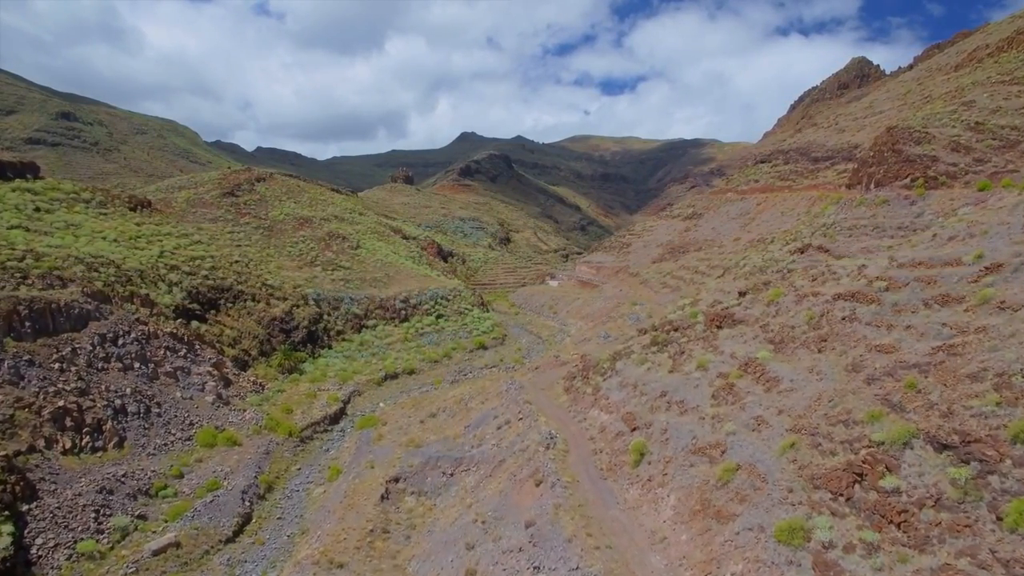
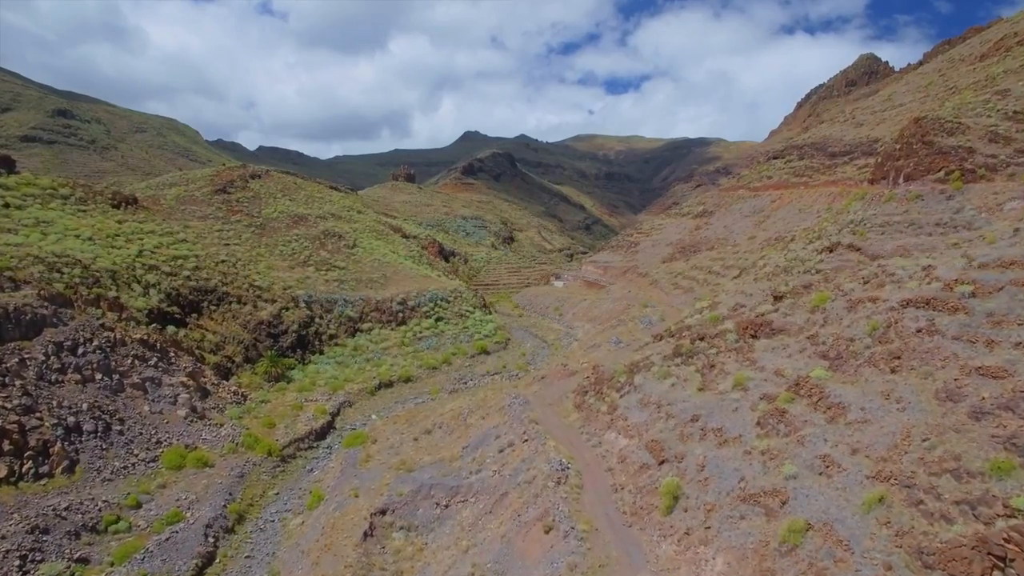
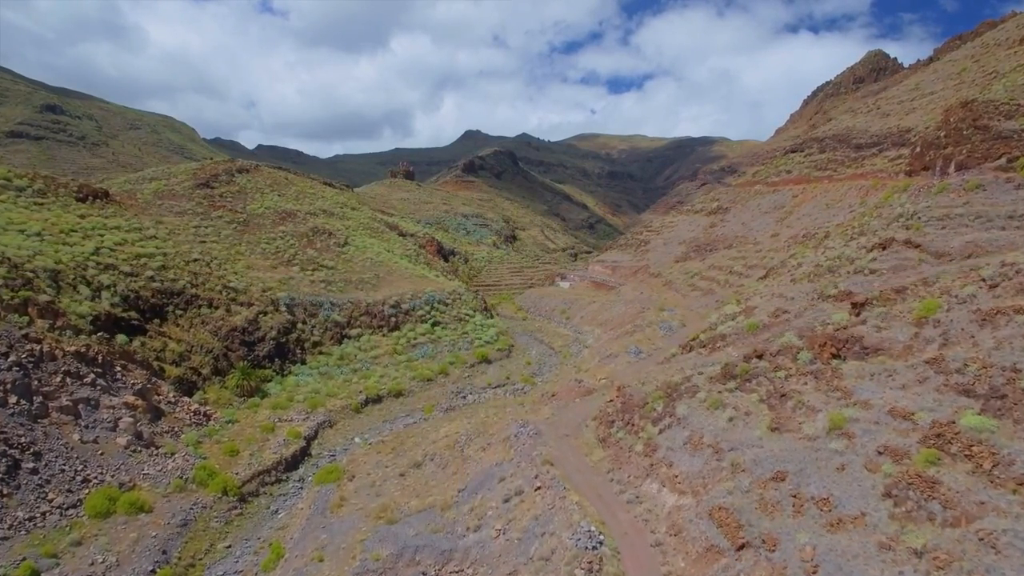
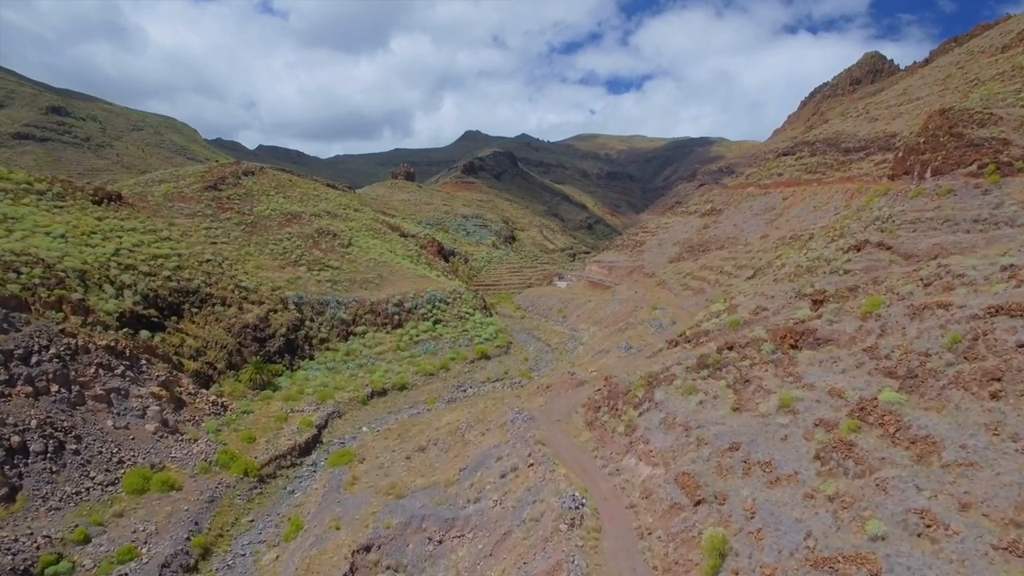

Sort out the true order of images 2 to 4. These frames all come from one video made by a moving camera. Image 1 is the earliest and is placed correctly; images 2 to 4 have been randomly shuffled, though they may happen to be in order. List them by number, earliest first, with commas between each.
2, 4, 3
